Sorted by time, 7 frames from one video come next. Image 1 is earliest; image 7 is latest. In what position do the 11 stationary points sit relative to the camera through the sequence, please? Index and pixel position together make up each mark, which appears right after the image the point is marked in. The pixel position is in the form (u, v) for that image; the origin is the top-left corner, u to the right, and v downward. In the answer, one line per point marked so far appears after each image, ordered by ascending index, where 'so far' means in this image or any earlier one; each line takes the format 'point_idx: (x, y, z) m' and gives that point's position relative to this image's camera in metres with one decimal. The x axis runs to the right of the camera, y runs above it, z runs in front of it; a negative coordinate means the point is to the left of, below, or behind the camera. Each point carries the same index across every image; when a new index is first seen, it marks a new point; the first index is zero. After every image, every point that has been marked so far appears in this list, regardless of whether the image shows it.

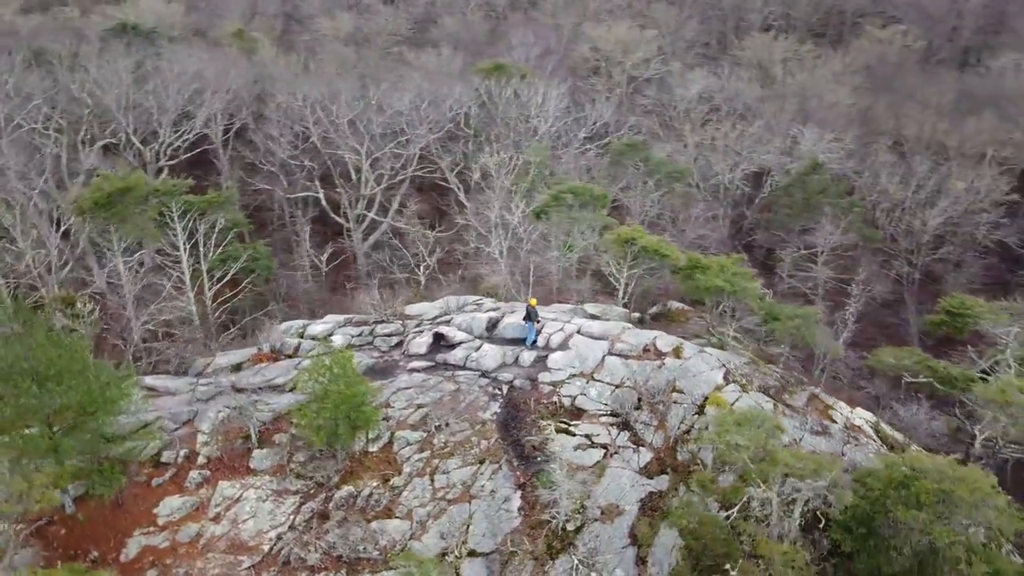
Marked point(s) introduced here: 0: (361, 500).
0: (-2.2, -3.1, +11.7) m
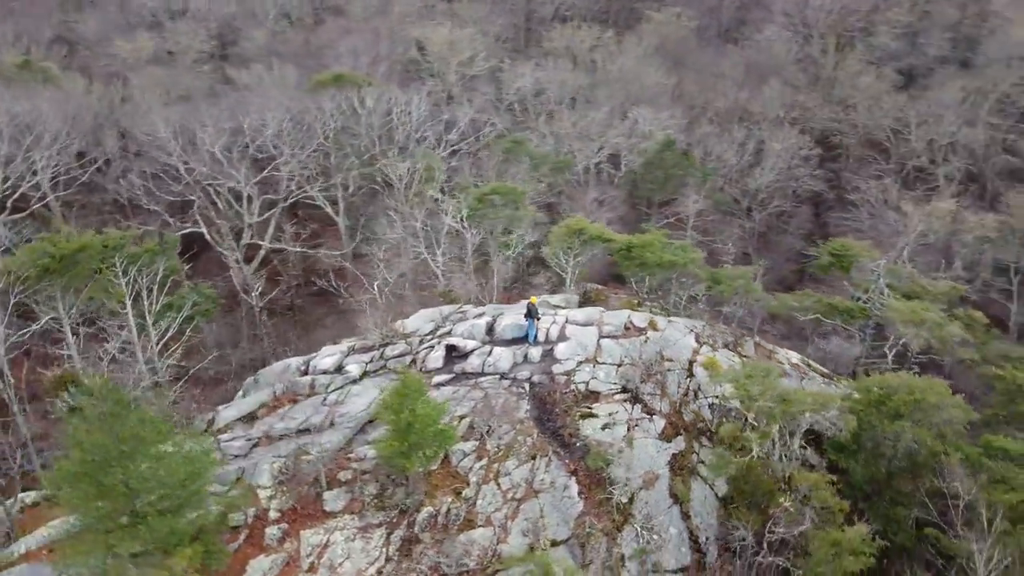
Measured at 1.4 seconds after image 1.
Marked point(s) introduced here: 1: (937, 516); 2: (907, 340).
0: (-1.0, -3.4, +11.8) m
1: (+7.1, -3.8, +13.5) m
2: (+8.8, -1.2, +17.8) m
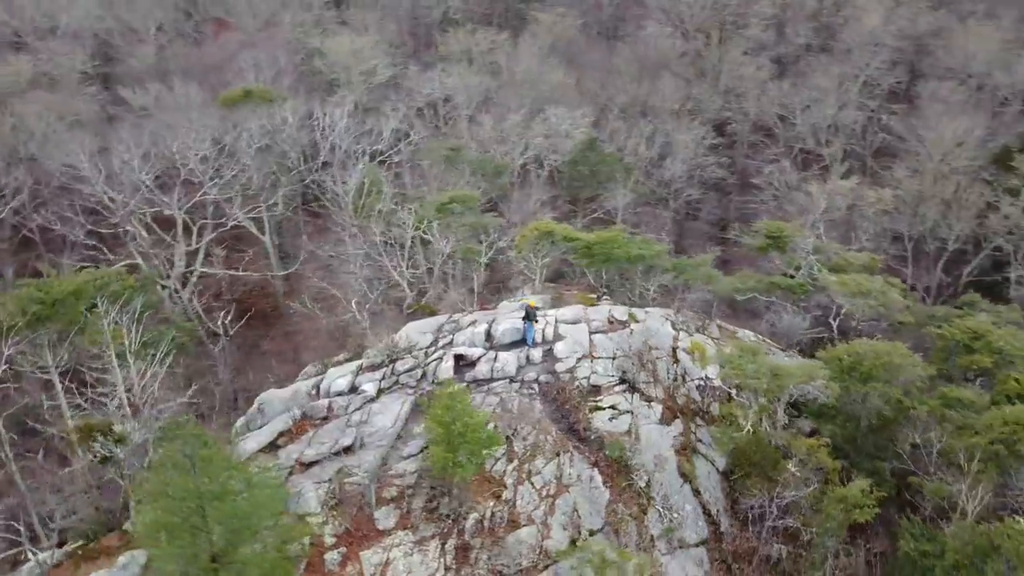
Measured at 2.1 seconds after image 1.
0: (-0.4, -3.6, +12.2) m
1: (+7.5, -3.3, +15.0) m
2: (+8.3, -0.6, +19.5) m
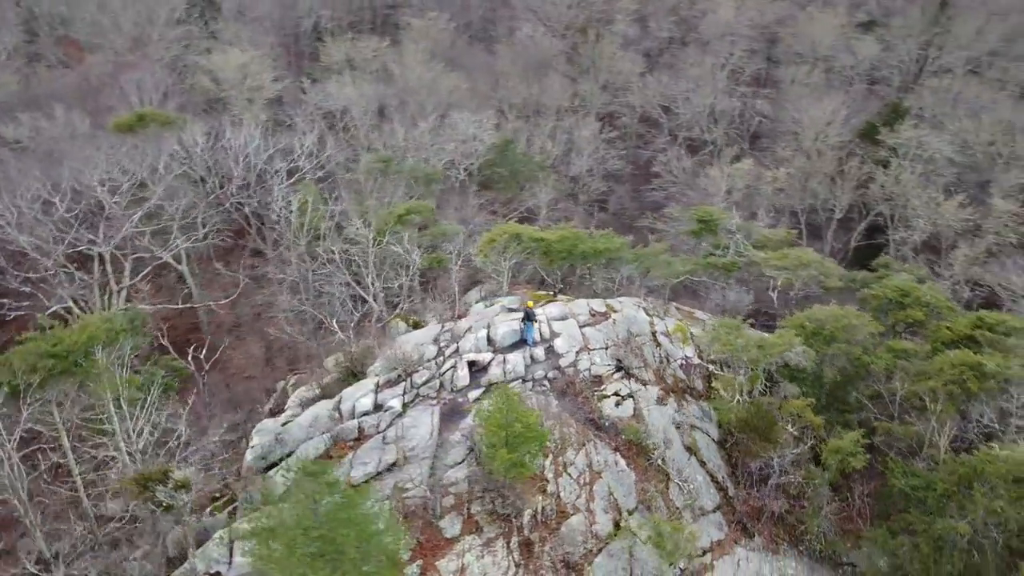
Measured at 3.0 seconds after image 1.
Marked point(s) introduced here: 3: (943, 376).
0: (+0.5, -3.6, +12.7) m
1: (+7.6, -2.6, +16.8) m
2: (+7.4, +0.1, +21.3) m
3: (+8.4, -1.7, +15.8) m
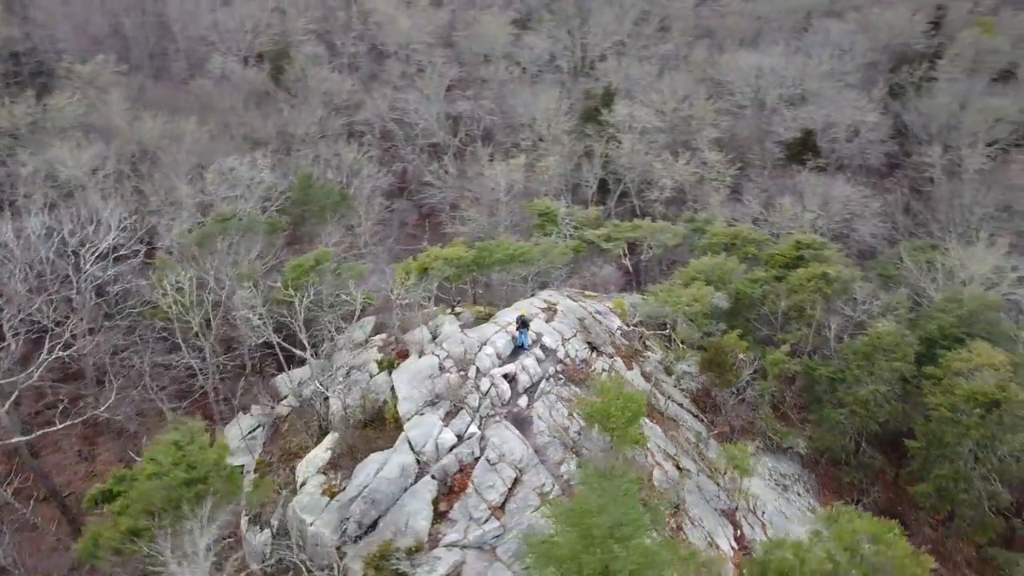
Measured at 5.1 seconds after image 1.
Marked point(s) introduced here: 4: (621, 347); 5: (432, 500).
0: (+2.4, -3.5, +14.8) m
1: (+6.8, -1.1, +21.5) m
2: (+4.1, +1.2, +25.4) m
3: (+7.7, 0.0, +20.9) m
4: (+2.7, -1.4, +19.7) m
5: (-1.4, -3.7, +13.8) m
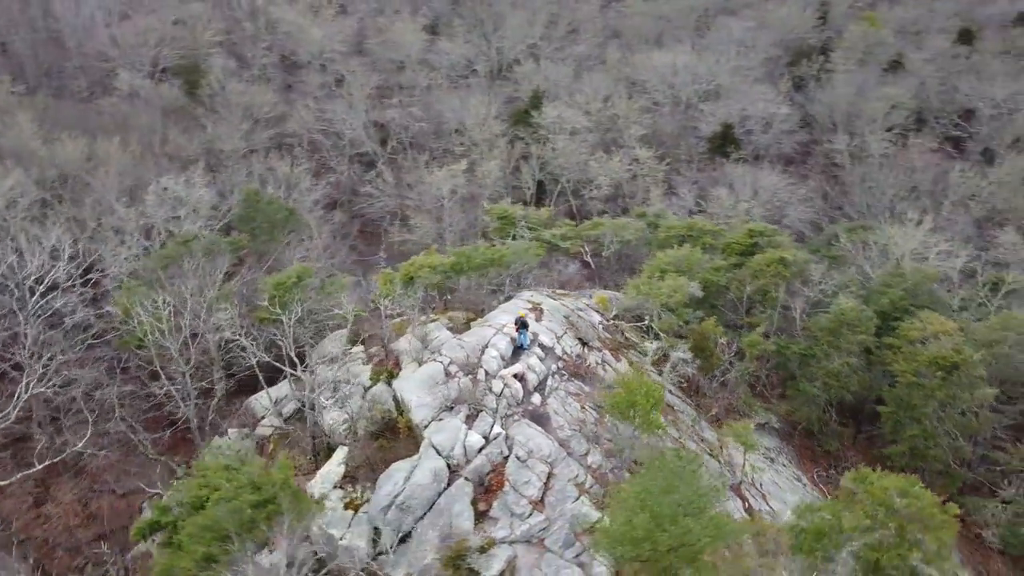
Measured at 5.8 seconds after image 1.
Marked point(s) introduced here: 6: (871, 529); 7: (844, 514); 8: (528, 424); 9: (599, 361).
0: (+2.8, -3.4, +15.6) m
1: (+6.3, -0.8, +22.8) m
2: (+3.0, +1.4, +26.3) m
3: (+7.1, +0.4, +22.2) m
4: (+2.5, -1.3, +20.5) m
5: (-0.7, -3.8, +14.1) m
6: (+5.4, -3.6, +11.8) m
7: (+5.0, -3.4, +11.9) m
8: (+0.3, -2.7, +15.6) m
9: (+2.1, -1.7, +19.1) m
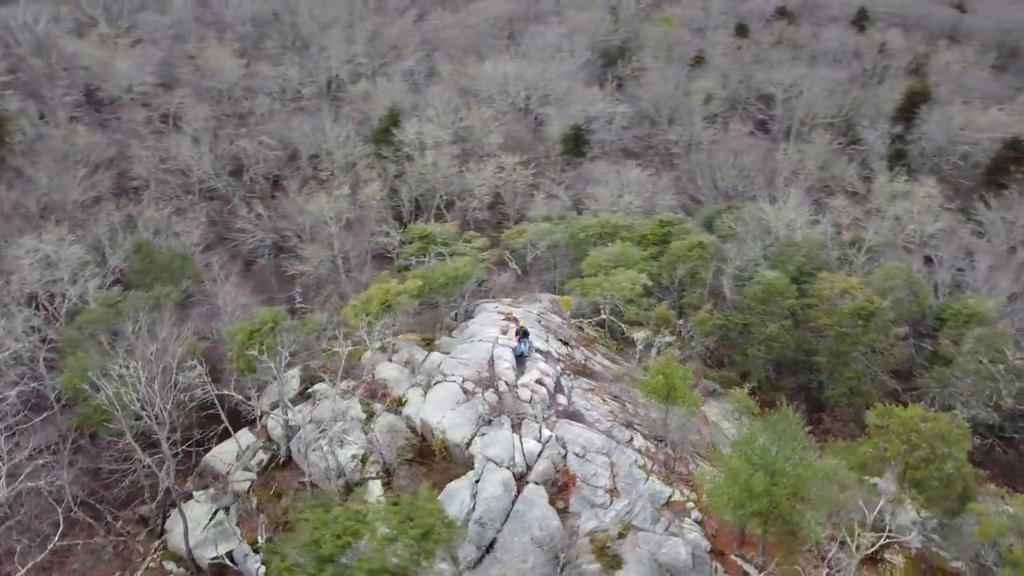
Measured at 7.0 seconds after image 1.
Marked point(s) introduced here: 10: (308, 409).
0: (+3.7, -3.2, +17.4) m
1: (+4.9, -0.3, +25.1) m
2: (+0.6, +1.3, +27.7) m
3: (+5.7, +1.0, +24.8) m
4: (+1.9, -1.4, +22.0) m
5: (+0.7, -4.0, +15.0) m
6: (+7.1, -2.9, +14.3) m
7: (+6.7, -2.8, +14.3) m
8: (+1.2, -2.8, +16.7) m
9: (+1.9, -1.8, +20.5) m
10: (-5.2, -2.9, +19.8) m
